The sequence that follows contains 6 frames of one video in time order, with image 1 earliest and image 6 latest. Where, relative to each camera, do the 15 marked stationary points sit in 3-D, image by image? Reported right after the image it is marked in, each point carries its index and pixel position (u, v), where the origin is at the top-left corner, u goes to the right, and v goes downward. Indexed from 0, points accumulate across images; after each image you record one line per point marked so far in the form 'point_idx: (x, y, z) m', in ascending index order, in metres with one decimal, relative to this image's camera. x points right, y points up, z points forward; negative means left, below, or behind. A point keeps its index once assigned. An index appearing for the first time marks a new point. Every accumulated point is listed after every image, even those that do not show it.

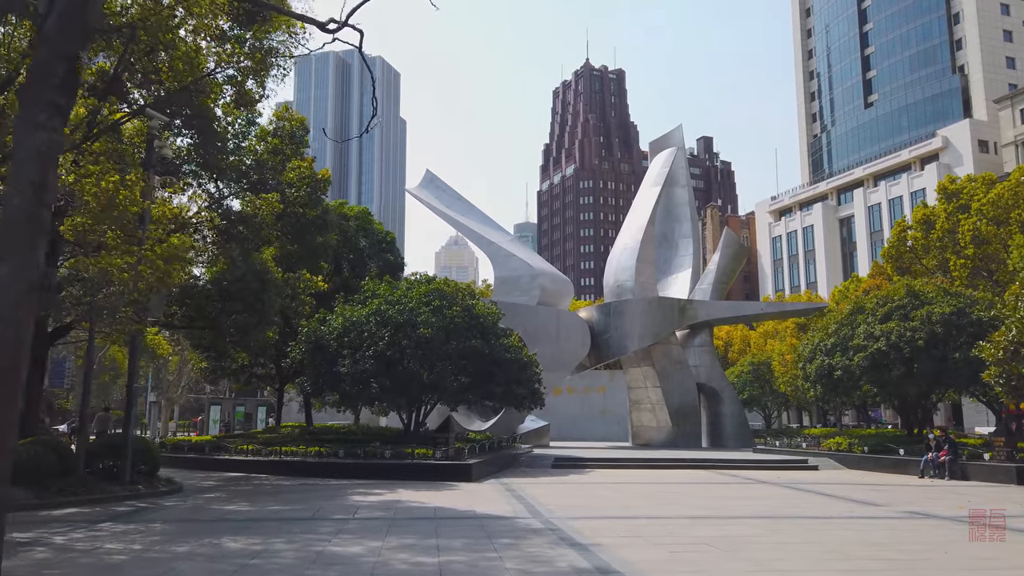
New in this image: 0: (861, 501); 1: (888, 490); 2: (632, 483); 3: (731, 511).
0: (+6.4, -3.9, +13.7) m
1: (+7.8, -4.2, +15.6) m
2: (+2.7, -4.4, +16.8) m
3: (+3.4, -3.6, +11.9) m
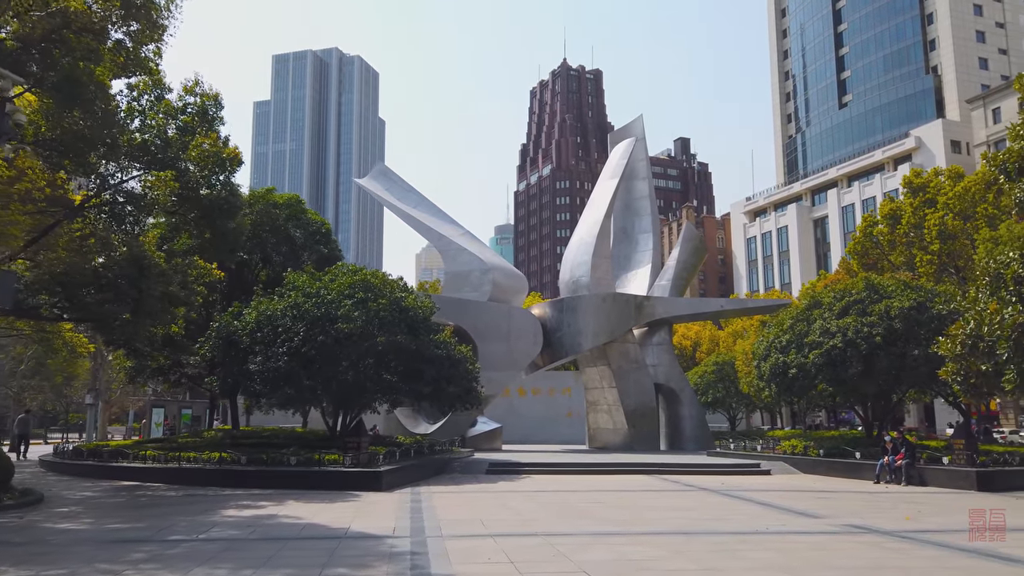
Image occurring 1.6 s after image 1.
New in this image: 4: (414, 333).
0: (+4.7, -3.7, +12.2) m
1: (+6.1, -4.0, +14.2) m
2: (+0.9, -4.2, +15.3) m
3: (+1.8, -3.3, +10.4) m
4: (-2.6, -1.2, +19.7) m
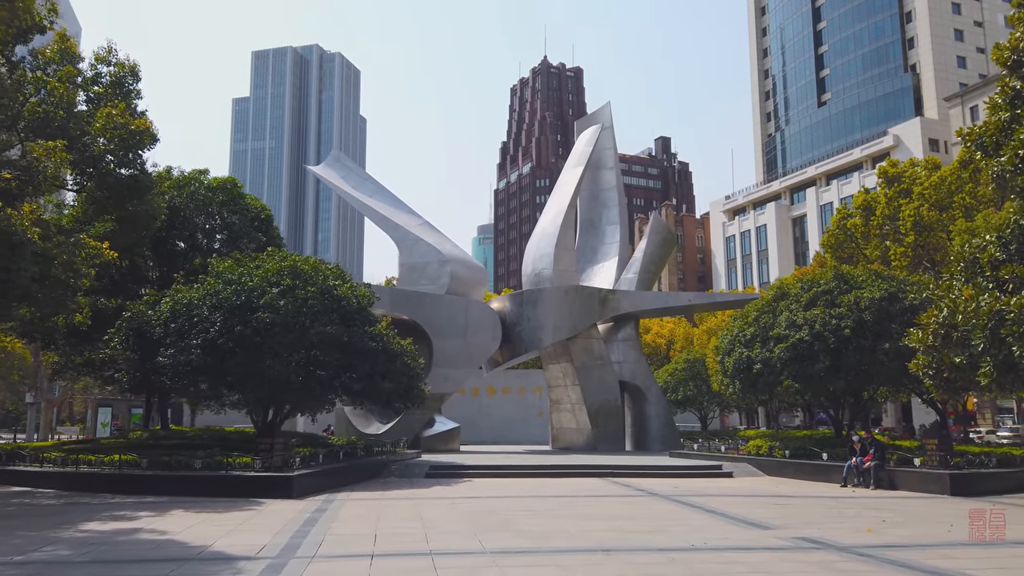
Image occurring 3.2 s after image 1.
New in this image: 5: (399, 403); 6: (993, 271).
0: (+3.5, -3.4, +10.8) m
1: (+4.8, -3.7, +12.8) m
2: (-0.4, -3.9, +13.8) m
3: (+0.6, -3.0, +8.9) m
4: (-4.0, -0.9, +18.1) m
5: (-2.9, -2.9, +19.3) m
6: (+8.8, +0.3, +13.6) m
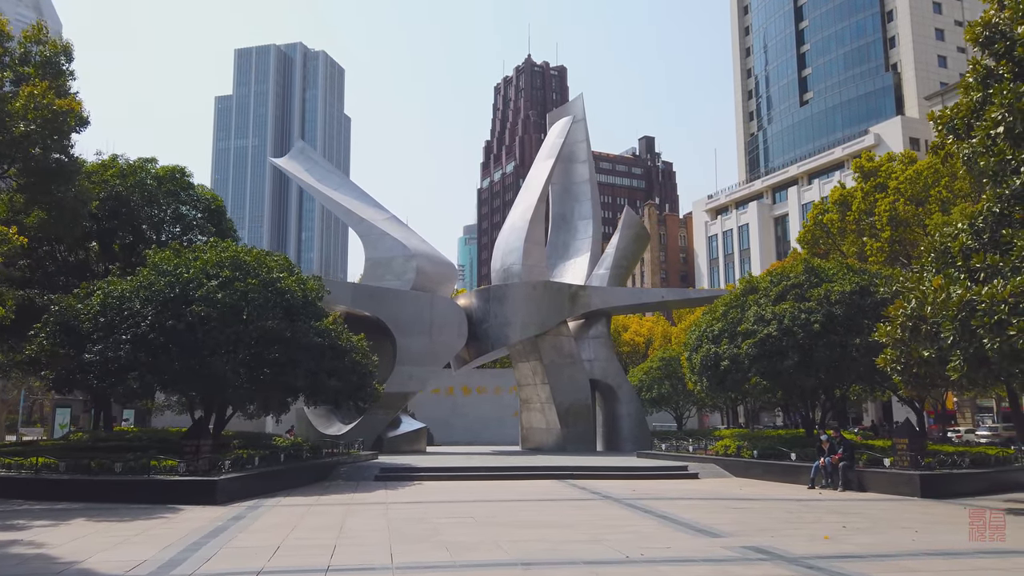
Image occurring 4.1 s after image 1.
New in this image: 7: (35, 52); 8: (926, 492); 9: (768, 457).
0: (+2.5, -3.2, +10.0) m
1: (+3.8, -3.5, +11.9) m
2: (-1.4, -3.7, +12.9) m
3: (-0.3, -2.9, +8.0) m
4: (-5.1, -0.7, +17.1) m
5: (-4.0, -2.8, +18.3) m
6: (+7.8, +0.5, +12.9) m
7: (-11.2, +5.5, +17.5) m
8: (+7.8, -3.8, +14.1) m
9: (+6.2, -4.1, +18.1) m
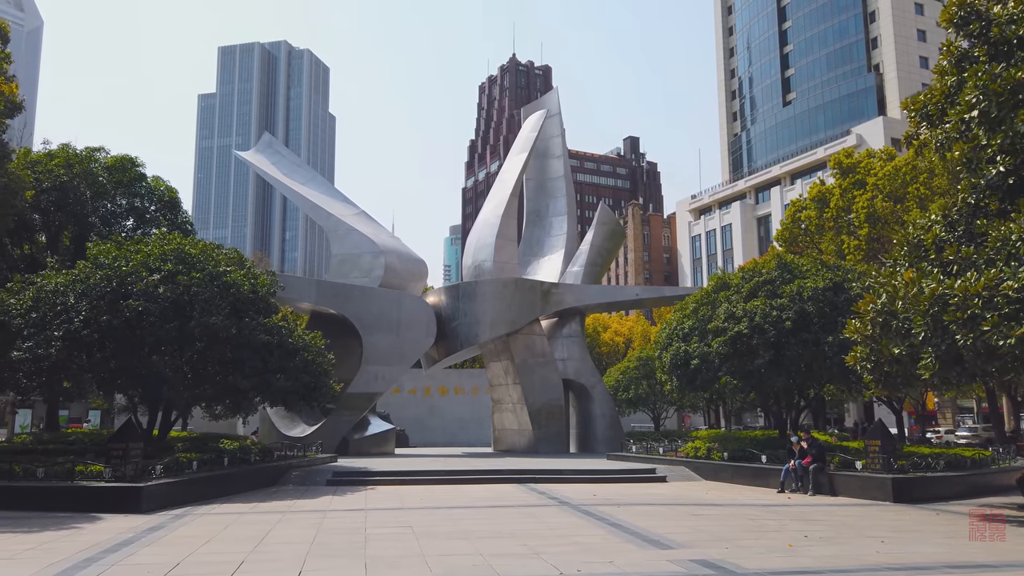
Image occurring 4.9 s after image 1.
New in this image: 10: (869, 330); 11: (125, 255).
0: (+1.8, -3.1, +9.2) m
1: (+3.0, -3.4, +11.2) m
2: (-2.2, -3.6, +12.1) m
3: (-1.0, -2.7, +7.3) m
4: (-6.0, -0.6, +16.3) m
5: (-4.9, -2.7, +17.5) m
6: (+7.0, +0.6, +12.3) m
7: (-12.1, +5.7, +16.6) m
8: (+6.9, -3.7, +13.4) m
9: (+5.3, -4.0, +17.4) m
10: (+6.0, -0.7, +12.5) m
11: (-8.3, +0.7, +15.9) m
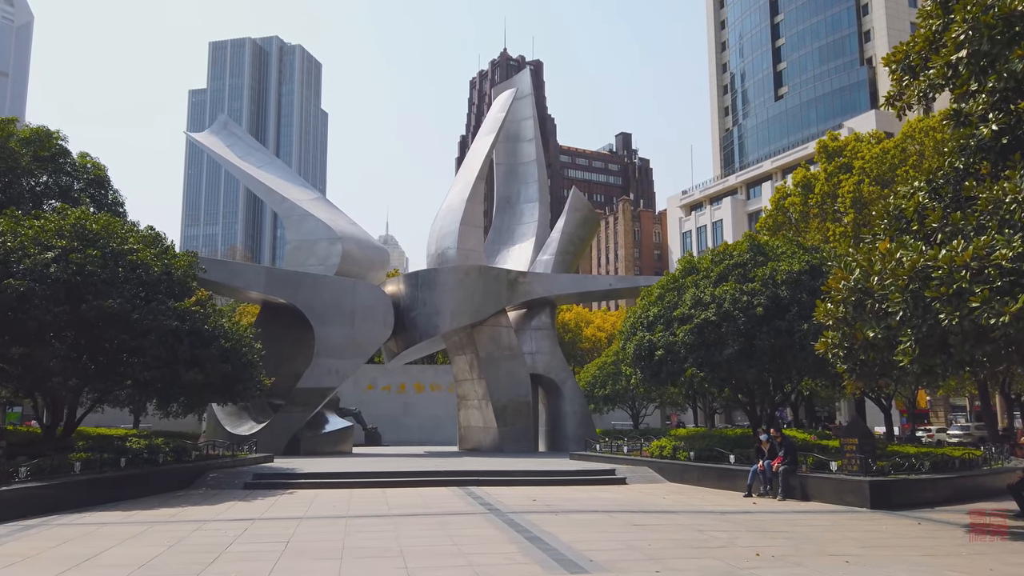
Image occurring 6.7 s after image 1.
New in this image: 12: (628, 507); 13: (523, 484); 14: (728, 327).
0: (+0.6, -2.7, +7.6) m
1: (+1.8, -3.1, +9.6) m
2: (-3.4, -3.2, +10.4) m
3: (-2.2, -2.4, +5.6) m
4: (-7.1, -0.2, +14.6) m
5: (-6.1, -2.3, +15.8) m
6: (+5.8, +0.9, +10.7) m
7: (-13.3, +6.1, +14.8) m
8: (+5.7, -3.4, +11.8) m
9: (+4.1, -3.6, +15.8) m
10: (+4.8, -0.3, +10.9) m
11: (-9.4, +1.1, +14.2) m
12: (+1.8, -3.5, +11.8) m
13: (+0.2, -4.0, +15.3) m
14: (+4.5, -0.9, +15.8) m
